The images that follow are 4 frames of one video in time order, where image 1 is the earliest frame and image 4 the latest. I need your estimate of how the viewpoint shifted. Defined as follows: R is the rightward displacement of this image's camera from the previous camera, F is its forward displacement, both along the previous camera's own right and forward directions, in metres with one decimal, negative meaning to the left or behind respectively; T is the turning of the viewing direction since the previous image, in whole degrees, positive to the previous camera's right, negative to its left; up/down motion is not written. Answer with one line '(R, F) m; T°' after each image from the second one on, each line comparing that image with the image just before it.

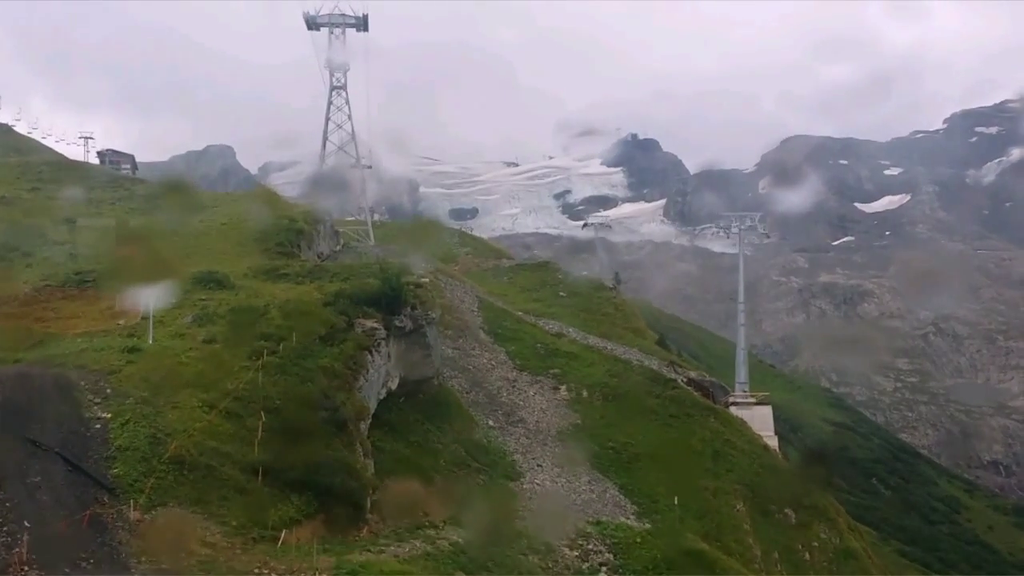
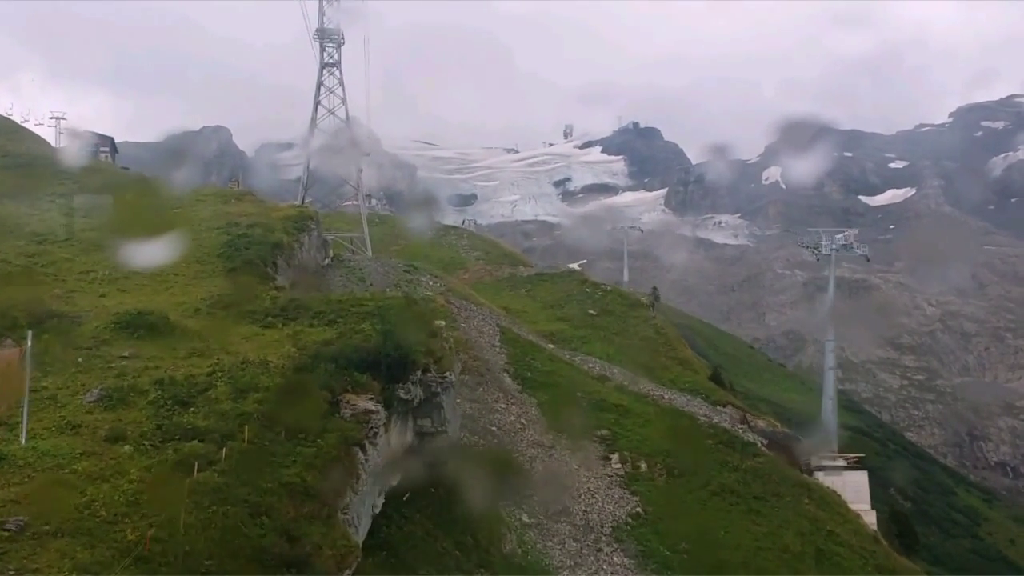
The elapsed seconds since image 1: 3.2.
(-1.5, +10.3) m; 0°
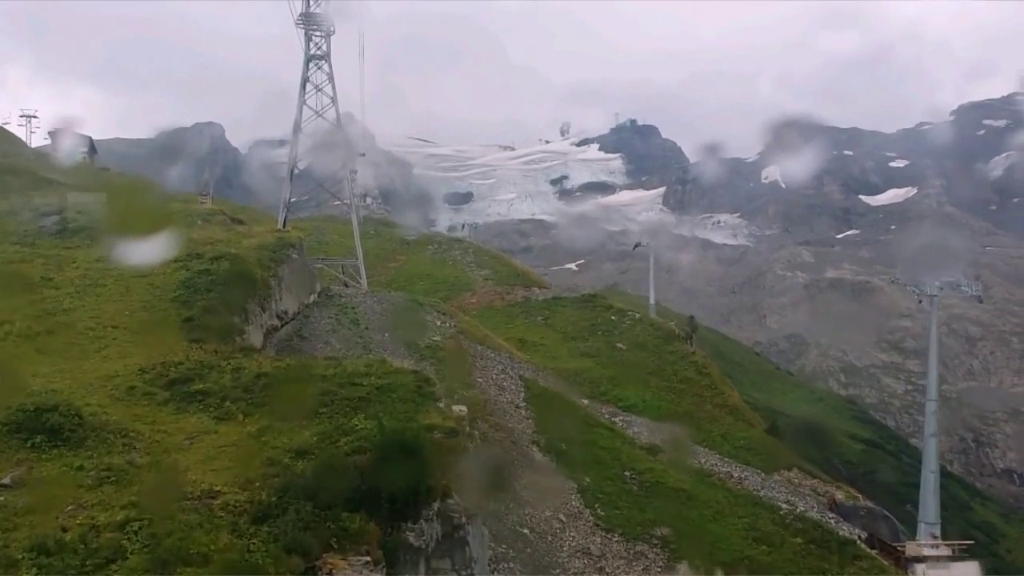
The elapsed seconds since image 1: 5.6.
(-1.2, +7.7) m; 0°
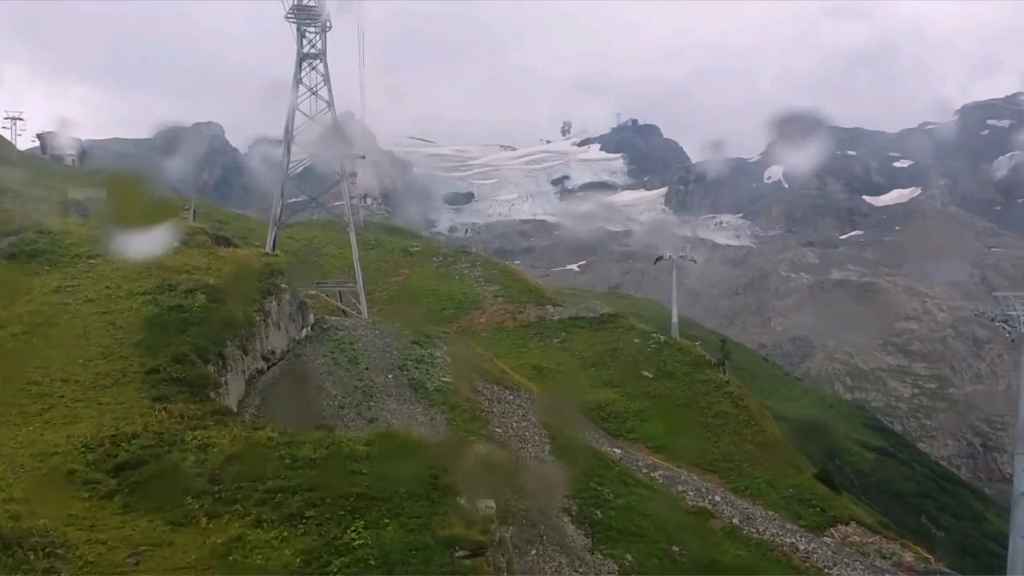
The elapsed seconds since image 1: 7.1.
(-0.7, +4.6) m; 0°
